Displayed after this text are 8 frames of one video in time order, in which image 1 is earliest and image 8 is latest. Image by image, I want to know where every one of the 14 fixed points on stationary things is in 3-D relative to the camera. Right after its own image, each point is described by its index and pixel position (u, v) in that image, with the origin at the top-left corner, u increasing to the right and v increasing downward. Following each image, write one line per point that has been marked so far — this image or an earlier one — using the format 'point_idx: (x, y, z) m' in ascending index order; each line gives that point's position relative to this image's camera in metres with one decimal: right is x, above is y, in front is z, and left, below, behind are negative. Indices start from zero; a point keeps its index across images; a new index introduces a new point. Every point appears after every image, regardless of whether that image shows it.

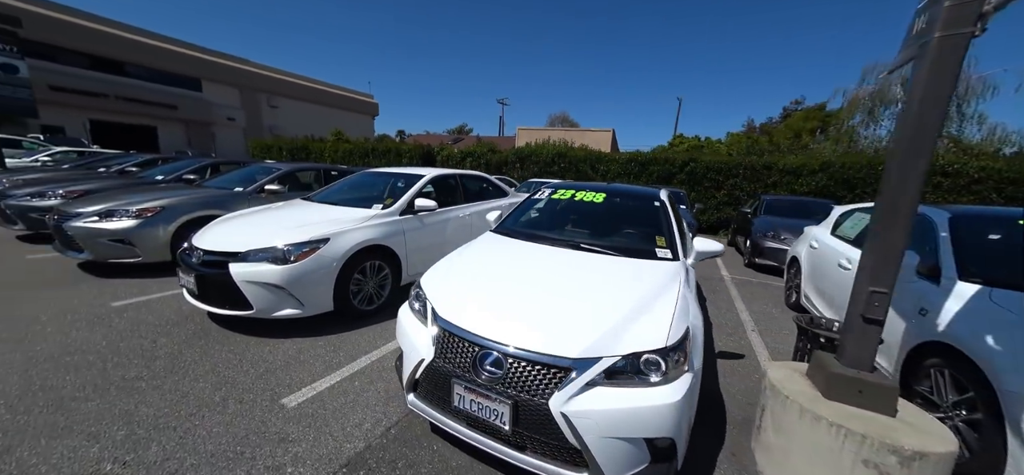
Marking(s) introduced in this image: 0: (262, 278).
0: (-1.8, -0.3, +2.5) m
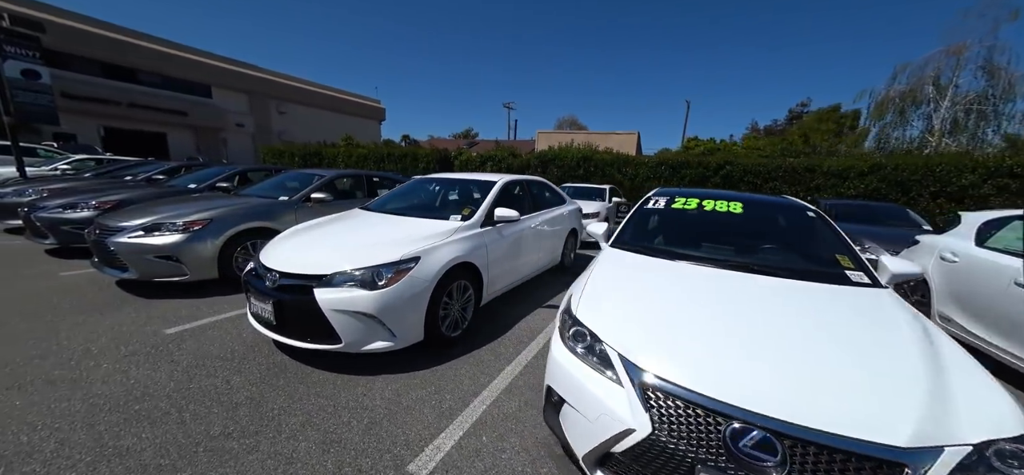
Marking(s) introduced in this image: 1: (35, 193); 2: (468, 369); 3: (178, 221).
0: (-1.0, -0.4, +2.2) m
1: (-8.0, +0.8, +6.0) m
2: (-0.3, -0.9, +2.4) m
3: (-3.3, +0.2, +3.5) m
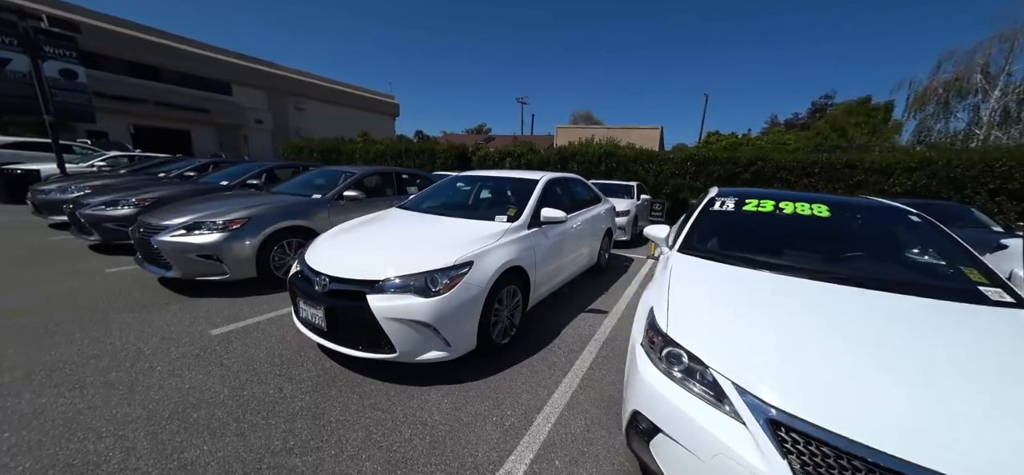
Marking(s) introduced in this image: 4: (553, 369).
0: (-0.6, -0.4, +2.1) m
1: (-7.5, +0.8, +6.2) m
2: (+0.1, -0.9, +2.3) m
3: (-2.9, +0.2, +3.5) m
4: (+0.3, -0.9, +2.5) m
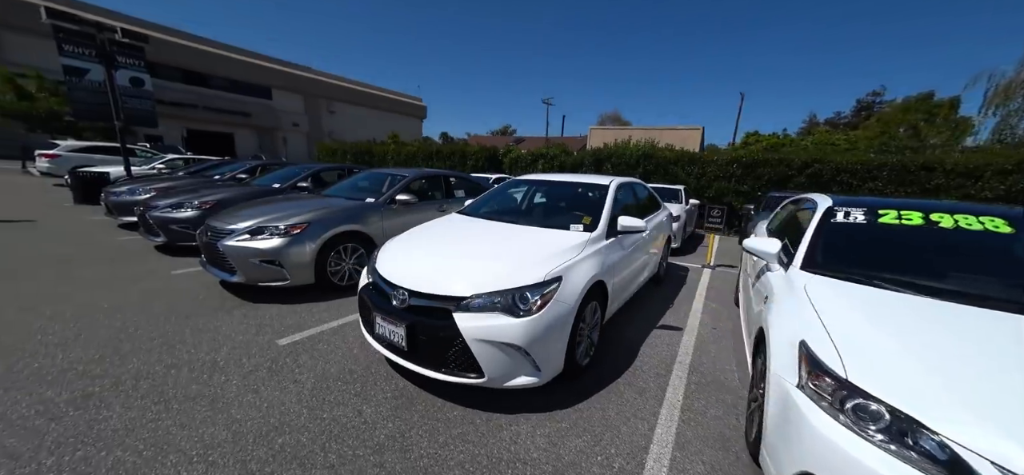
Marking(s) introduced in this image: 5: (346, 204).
0: (-0.1, -0.5, +1.9) m
1: (-6.7, +0.8, +6.4) m
2: (+0.6, -1.0, +2.1) m
3: (-2.3, +0.1, +3.5) m
4: (+0.8, -1.0, +2.2) m
5: (-1.9, +0.4, +4.1) m
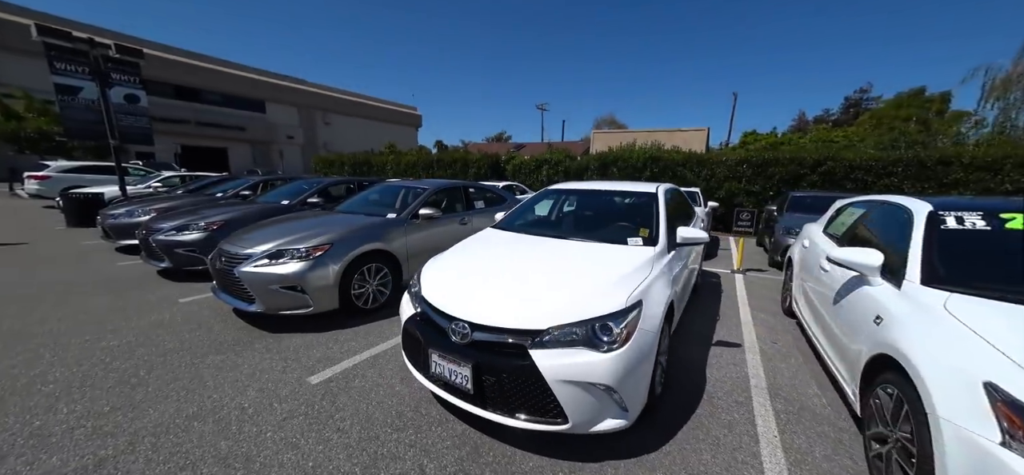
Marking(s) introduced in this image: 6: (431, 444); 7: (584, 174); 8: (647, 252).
0: (+0.3, -0.6, +1.6) m
1: (-6.4, +0.4, +6.1) m
2: (+1.0, -1.1, +1.8) m
3: (-1.9, -0.1, +3.2) m
4: (+1.2, -1.1, +2.0) m
5: (-1.6, +0.2, +3.9) m
6: (-0.4, -1.1, +1.8) m
7: (+2.9, +2.5, +14.0) m
8: (+0.9, -0.1, +2.3) m
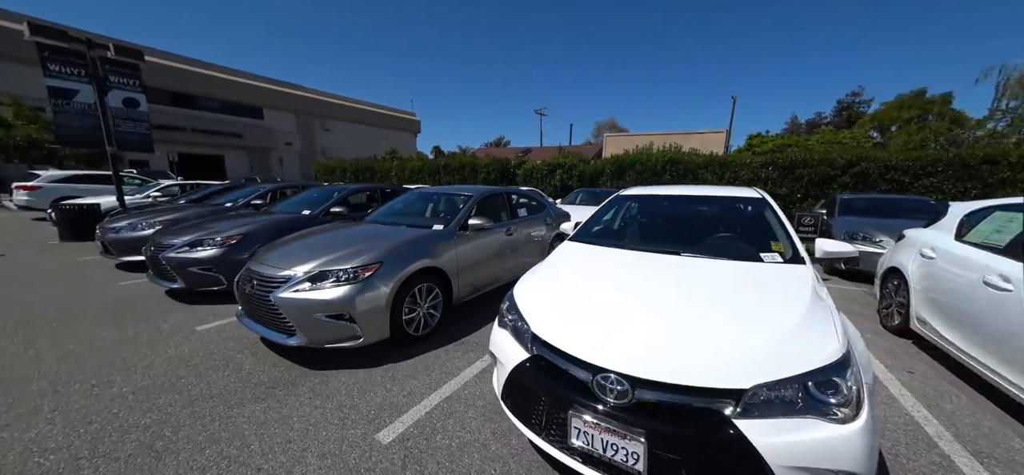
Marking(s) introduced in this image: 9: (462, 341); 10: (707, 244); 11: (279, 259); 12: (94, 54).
0: (+1.0, -0.7, +1.1) m
1: (-5.8, +0.2, +5.6) m
2: (+1.7, -1.2, +1.3) m
3: (-1.3, -0.2, +2.7) m
4: (+1.9, -1.2, +1.5) m
5: (-0.9, 0.0, +3.4) m
6: (+0.3, -1.2, +1.4) m
7: (+3.4, +2.3, +13.6) m
8: (+1.6, -0.2, +1.9) m
9: (-0.4, -1.0, +3.2) m
10: (+1.5, -0.1, +2.7) m
11: (-1.9, -0.2, +2.9) m
12: (-9.0, +4.0, +7.6) m
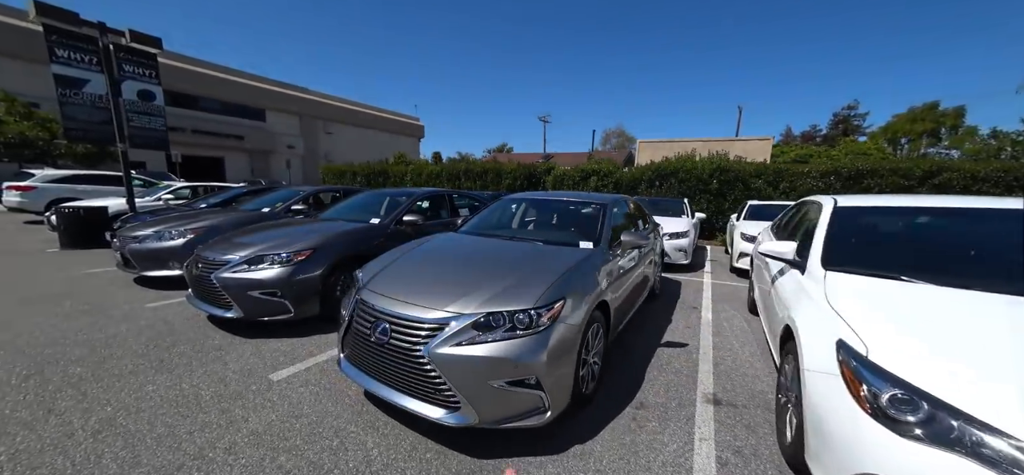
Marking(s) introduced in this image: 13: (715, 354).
0: (+2.4, -0.9, +0.3) m
1: (-4.5, 0.0, +4.7) m
2: (+3.0, -1.3, +0.5) m
3: (+0.1, -0.4, +1.9) m
4: (+3.3, -1.3, +0.7) m
5: (+0.4, -0.1, +2.6) m
6: (+1.6, -1.3, +0.5) m
7: (+4.6, +1.9, +12.9) m
8: (+2.9, -0.3, +1.1) m
9: (+0.9, -1.1, +2.4) m
10: (+2.8, -0.2, +1.9) m
11: (-0.6, -0.3, +2.1) m
12: (-7.7, +3.8, +6.8) m
13: (+1.8, -1.0, +3.1) m
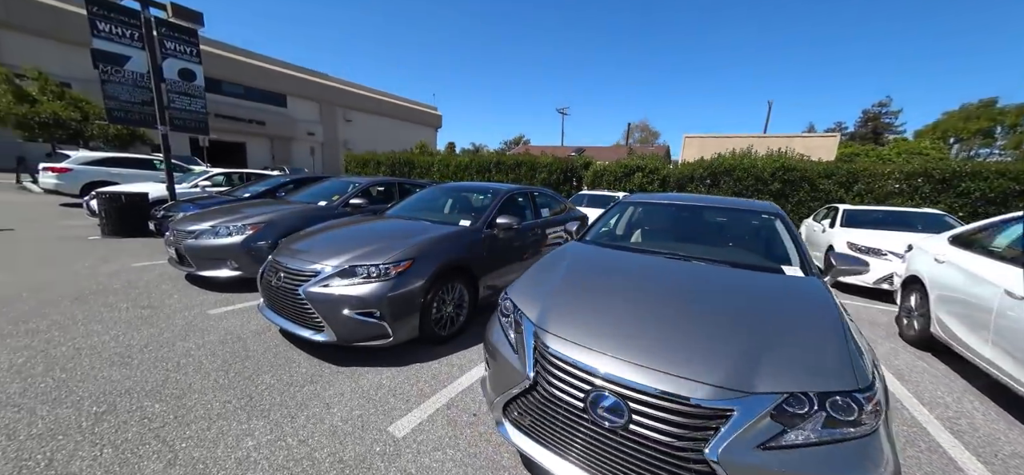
0: (+3.4, -1.1, -0.4) m
1: (-3.3, +0.1, +4.2) m
2: (+4.1, -1.6, -0.2) m
3: (+1.2, -0.5, +1.2) m
4: (+4.3, -1.6, 0.0) m
5: (+1.5, -0.3, +1.9) m
6: (+2.6, -1.5, -0.1) m
7: (+6.1, +1.9, +12.1) m
8: (+4.0, -0.6, +0.4) m
9: (+2.0, -1.3, +1.7) m
10: (+3.9, -0.5, +1.1) m
11: (+0.5, -0.4, +1.5) m
12: (-6.3, +4.0, +6.2) m
13: (+2.9, -1.2, +2.4) m
